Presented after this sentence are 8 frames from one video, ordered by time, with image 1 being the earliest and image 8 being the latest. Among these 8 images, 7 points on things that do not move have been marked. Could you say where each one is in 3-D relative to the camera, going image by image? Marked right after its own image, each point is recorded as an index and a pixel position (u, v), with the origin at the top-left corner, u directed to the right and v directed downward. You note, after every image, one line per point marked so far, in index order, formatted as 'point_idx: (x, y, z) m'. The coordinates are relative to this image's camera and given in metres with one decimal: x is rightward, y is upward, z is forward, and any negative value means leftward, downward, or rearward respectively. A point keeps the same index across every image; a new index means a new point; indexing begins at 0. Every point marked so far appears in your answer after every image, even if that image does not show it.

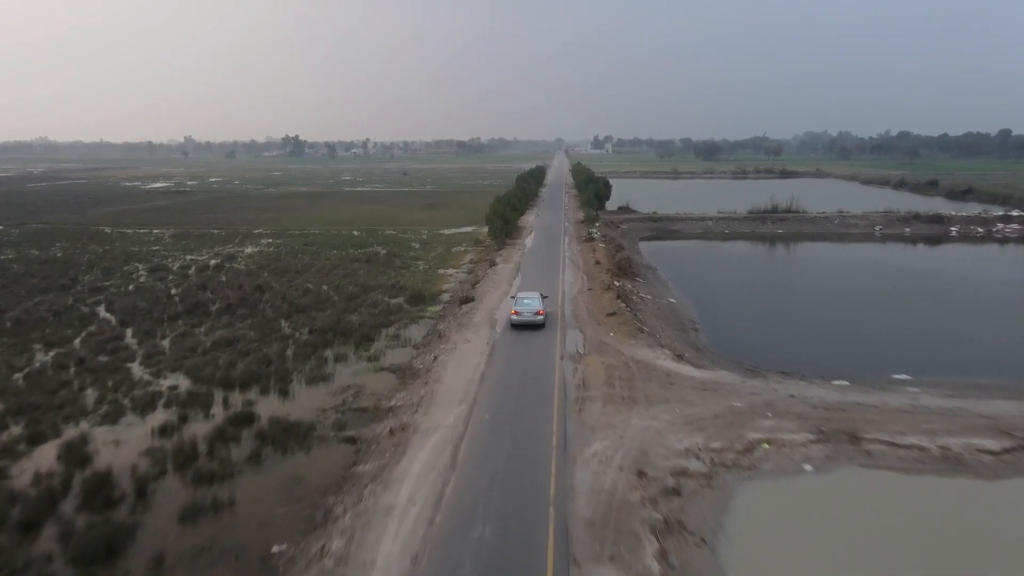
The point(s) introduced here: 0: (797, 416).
0: (+6.6, -3.0, +16.5) m
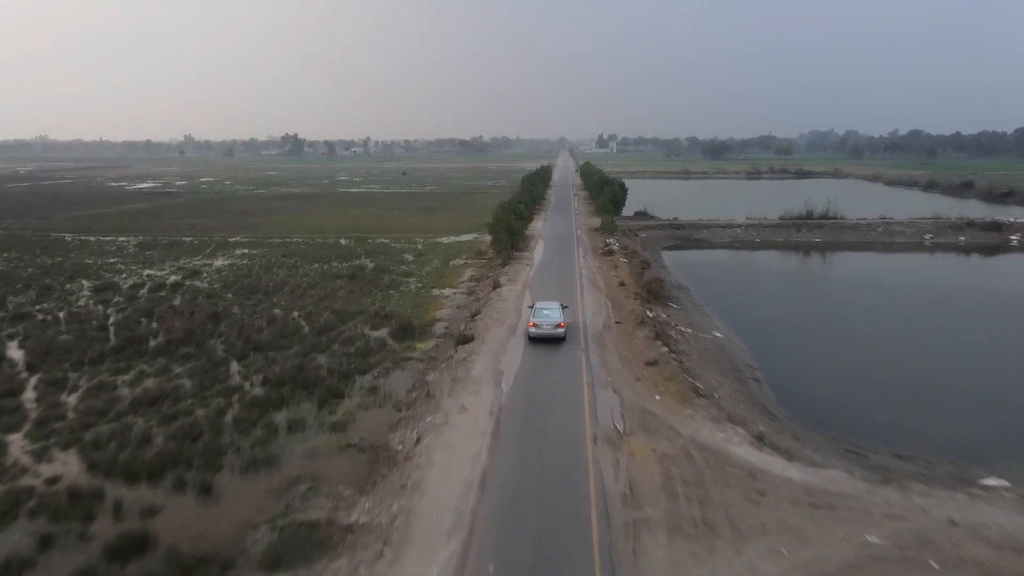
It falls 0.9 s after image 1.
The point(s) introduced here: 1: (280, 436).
0: (+6.9, -4.1, +10.5) m
1: (-5.7, -3.6, +17.7) m
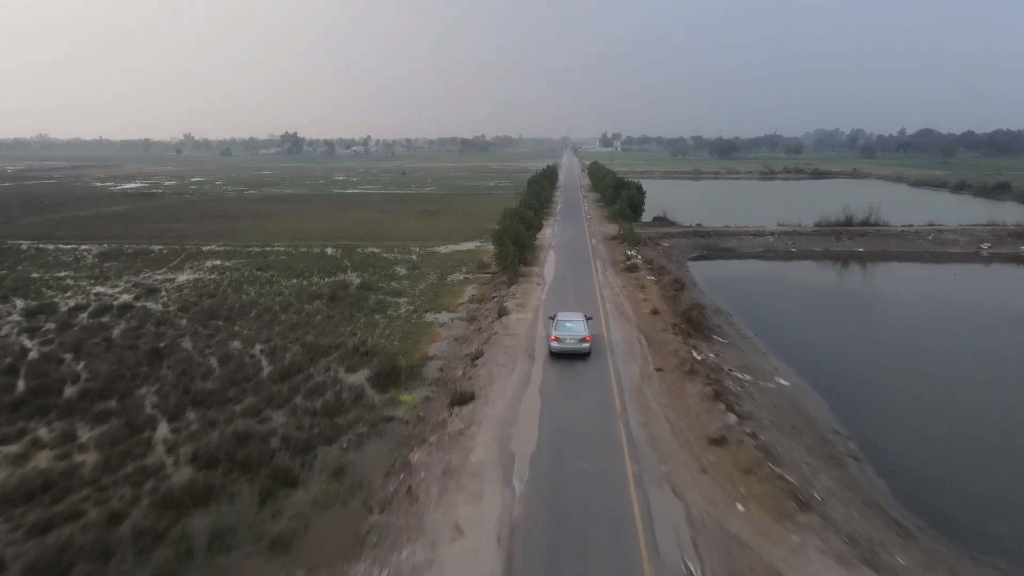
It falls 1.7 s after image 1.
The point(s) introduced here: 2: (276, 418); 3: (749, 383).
0: (+7.1, -5.2, +5.0) m
1: (-5.4, -4.7, +12.3) m
2: (-6.1, -3.3, +18.5) m
3: (+6.5, -2.6, +19.8) m
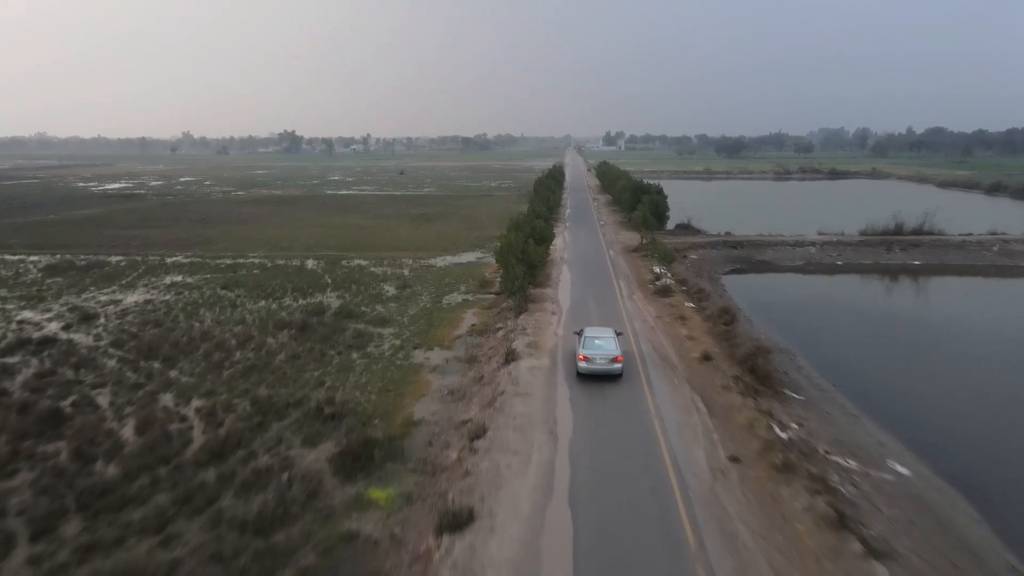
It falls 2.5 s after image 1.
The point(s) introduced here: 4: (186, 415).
0: (+7.4, -6.3, -0.7) m
1: (-5.2, -5.7, +6.6) m
2: (-5.8, -4.4, +12.8) m
3: (+6.8, -3.7, +14.1) m
4: (-8.4, -3.3, +18.5) m
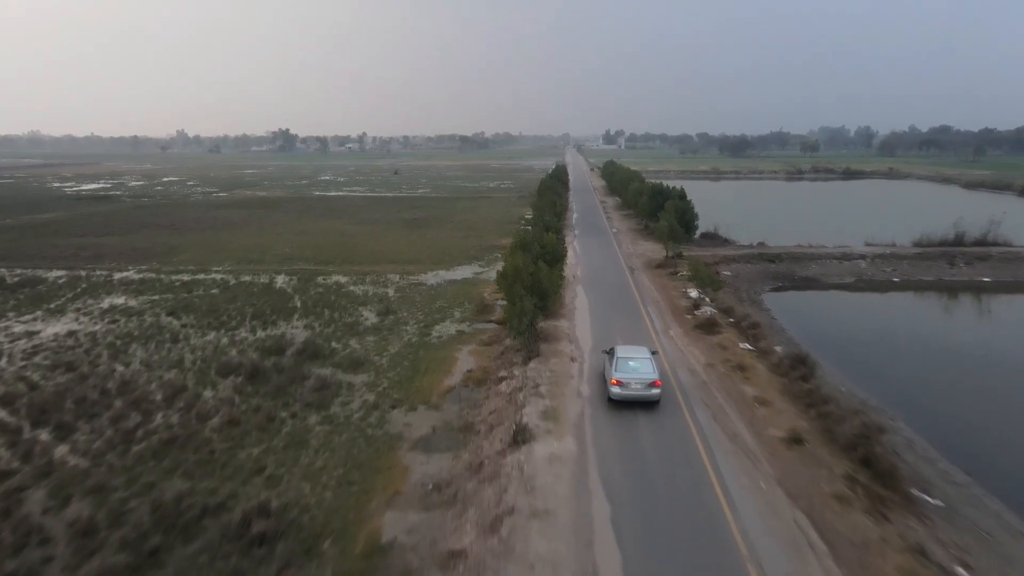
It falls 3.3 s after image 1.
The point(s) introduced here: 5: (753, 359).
0: (+7.7, -7.3, -6.3) m
1: (-4.9, -6.8, +0.9) m
2: (-5.6, -5.5, +7.1) m
3: (+7.1, -4.8, +8.4) m
4: (-8.2, -4.3, +12.8) m
5: (+6.5, -2.0, +19.3) m
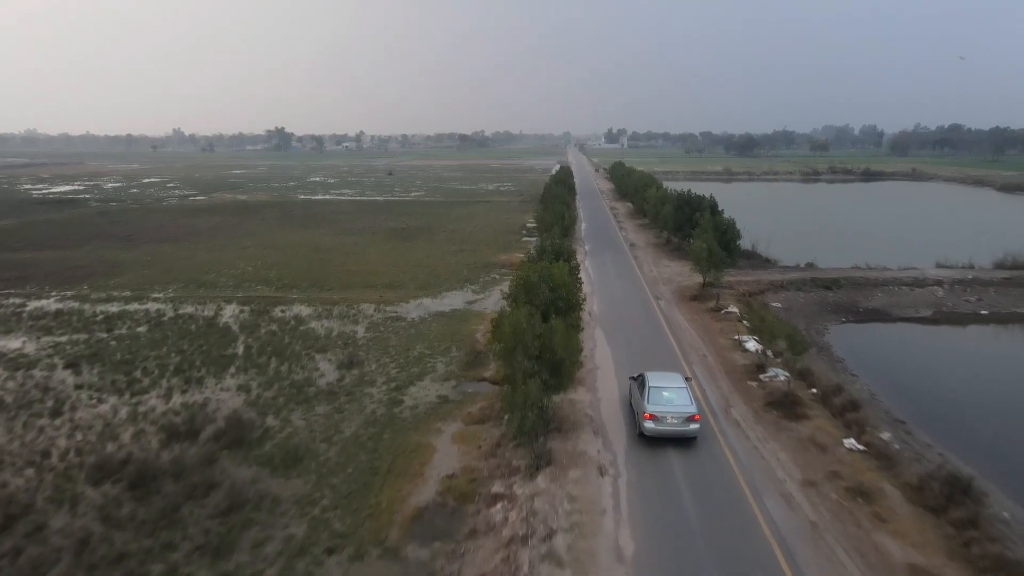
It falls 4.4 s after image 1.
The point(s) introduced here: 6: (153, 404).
0: (+7.6, -8.8, -12.8) m
1: (-4.9, -8.3, -5.6) m
2: (-5.6, -6.9, +0.7) m
3: (+7.0, -6.2, +1.9) m
4: (-8.2, -5.7, +6.3) m
5: (+6.4, -3.4, +12.8) m
6: (-9.6, -3.1, +19.2) m
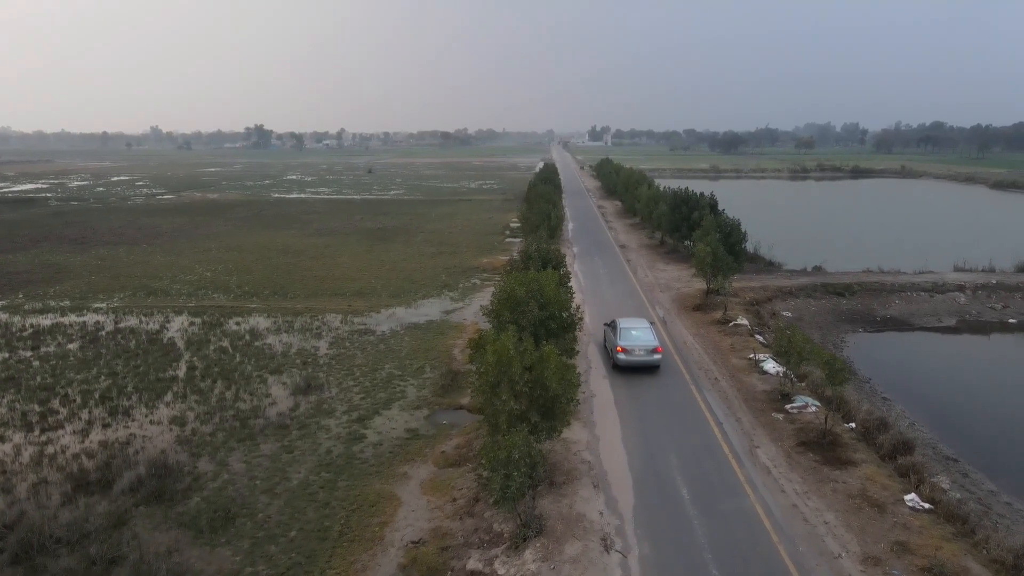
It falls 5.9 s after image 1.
0: (+8.0, -9.2, -15.5) m
1: (-4.8, -8.7, -8.5) m
2: (-5.6, -7.3, -2.3) m
3: (+7.0, -6.5, -0.8) m
4: (-8.3, -6.1, +3.3) m
5: (+6.2, -3.7, +10.1) m
6: (-10.0, -3.4, +16.2) m
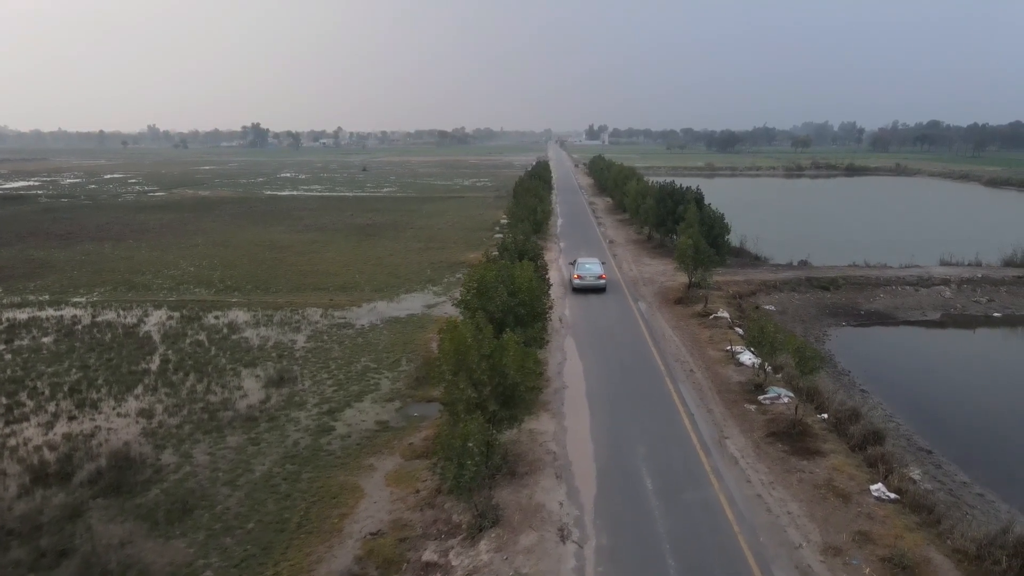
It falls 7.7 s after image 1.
0: (+7.4, -9.0, -15.7) m
1: (-5.4, -8.5, -8.8) m
2: (-6.2, -7.1, -2.6) m
3: (+6.4, -6.3, -1.0) m
4: (-8.9, -5.9, +3.0) m
5: (+5.5, -3.5, +9.8) m
6: (-10.6, -3.2, +15.9) m
